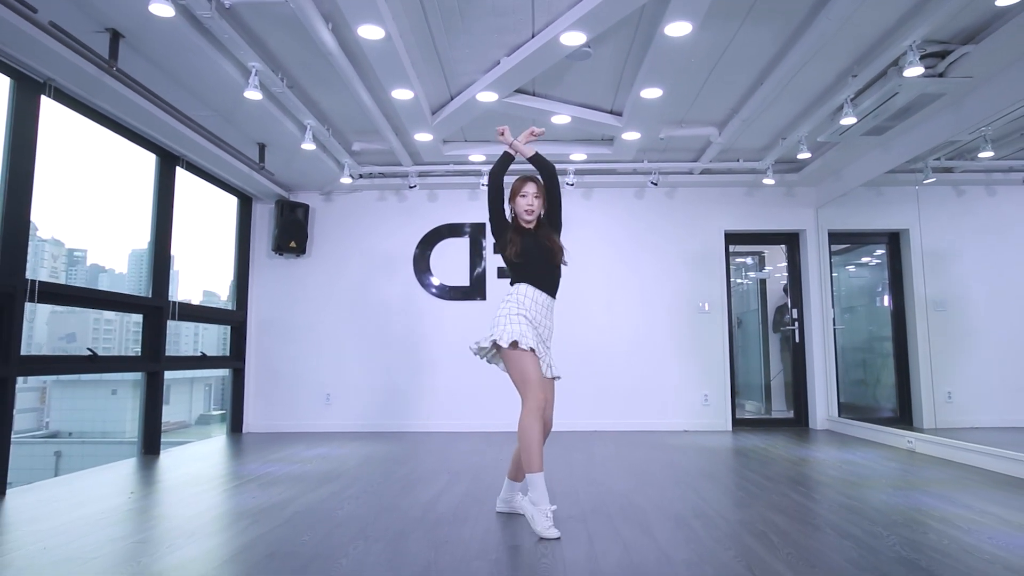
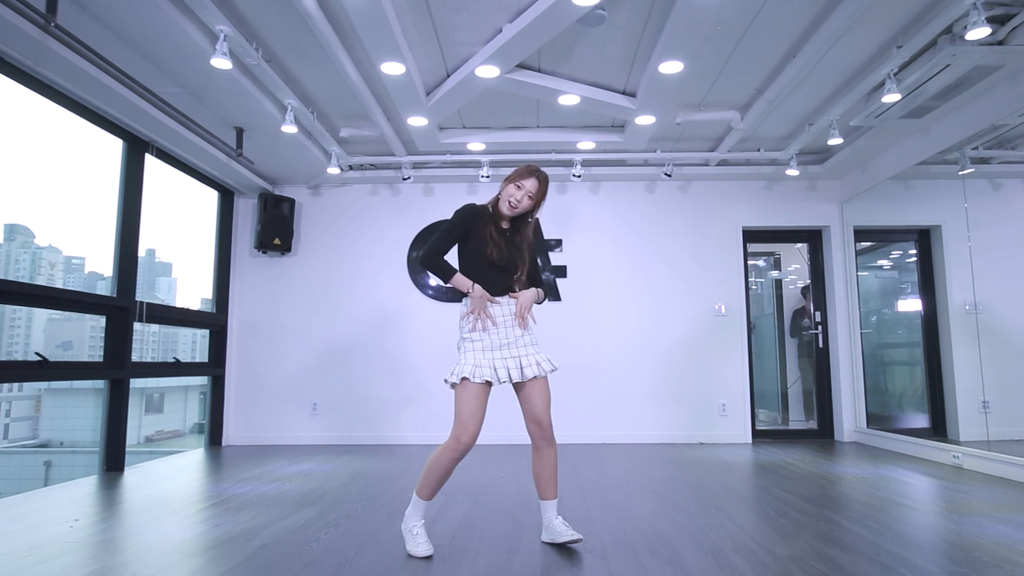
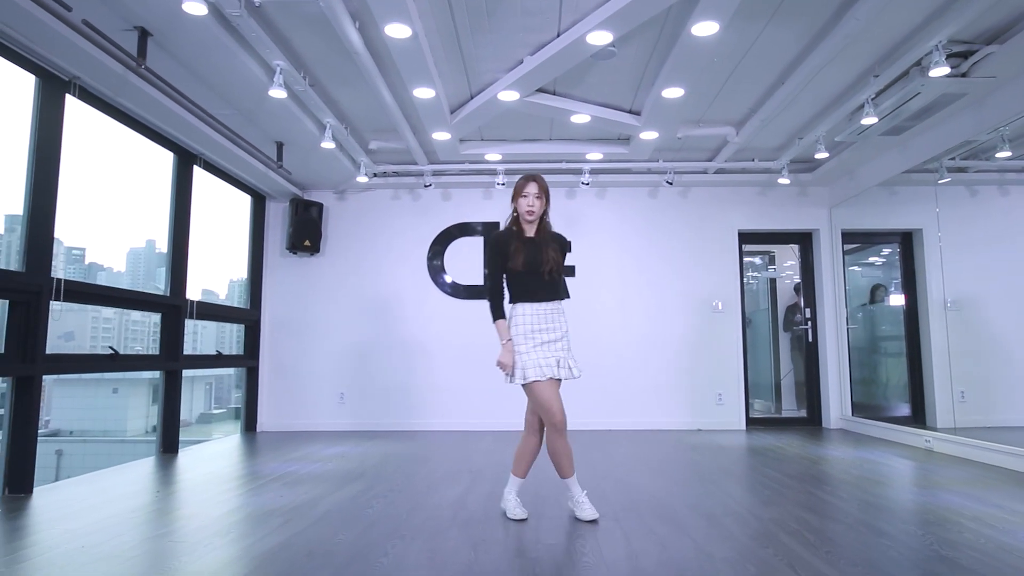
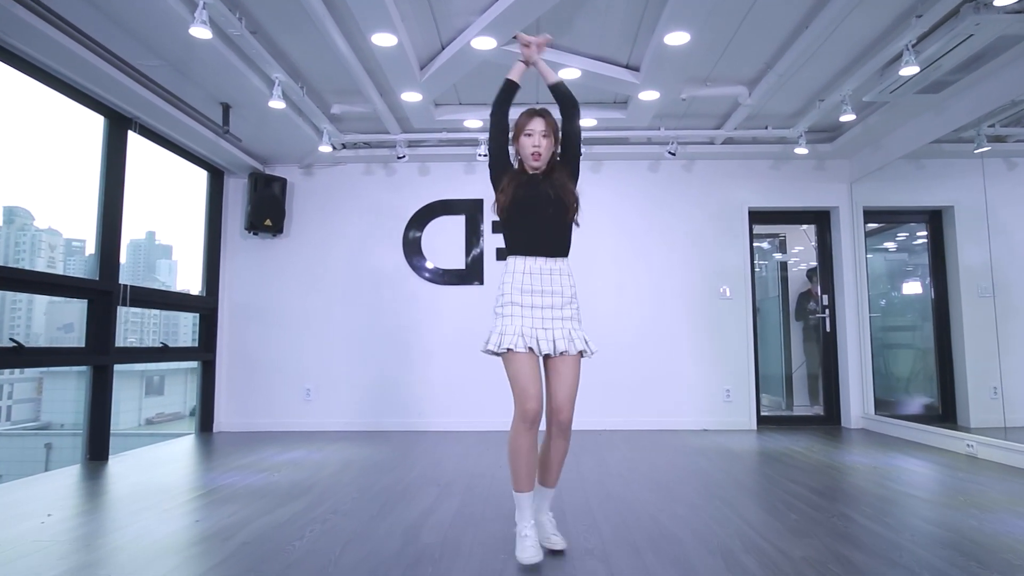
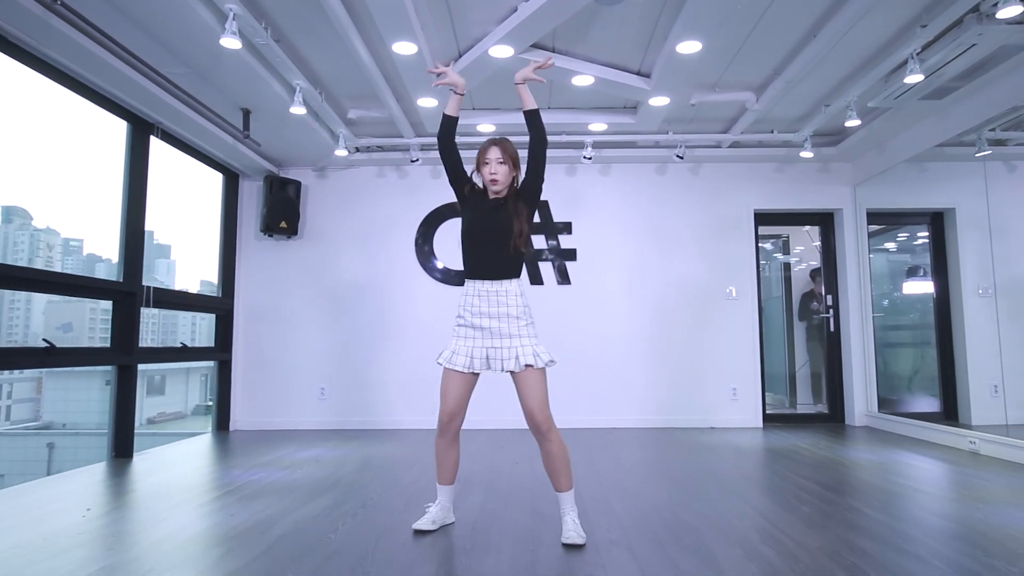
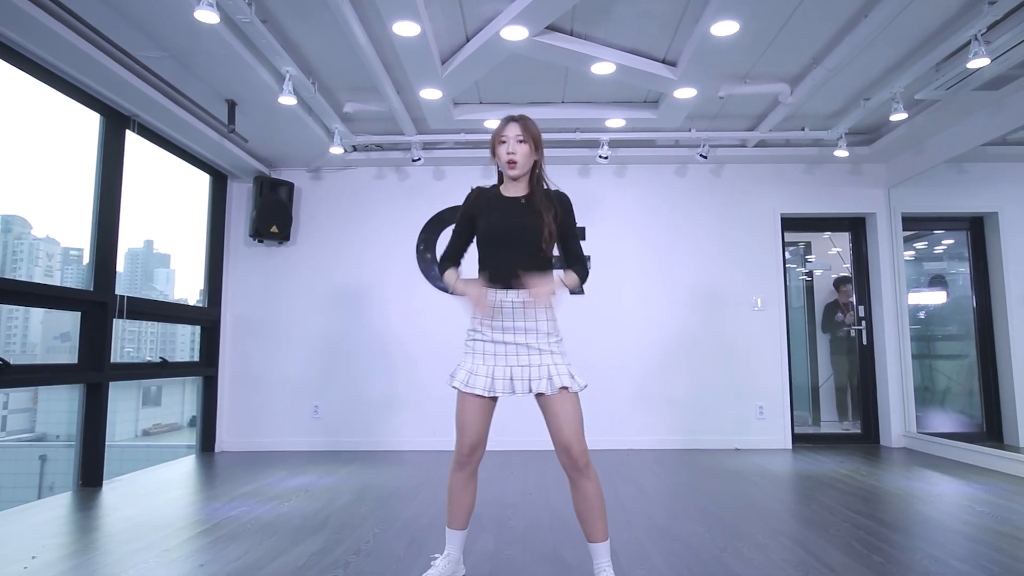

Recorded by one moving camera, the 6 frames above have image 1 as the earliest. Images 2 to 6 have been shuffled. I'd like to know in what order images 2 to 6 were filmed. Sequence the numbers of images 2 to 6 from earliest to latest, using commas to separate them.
4, 2, 3, 5, 6
